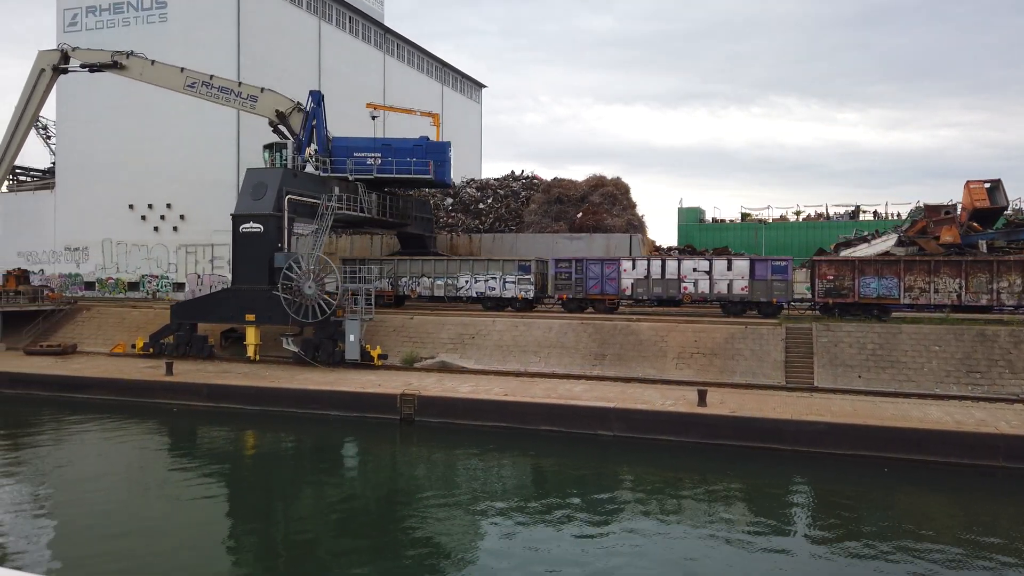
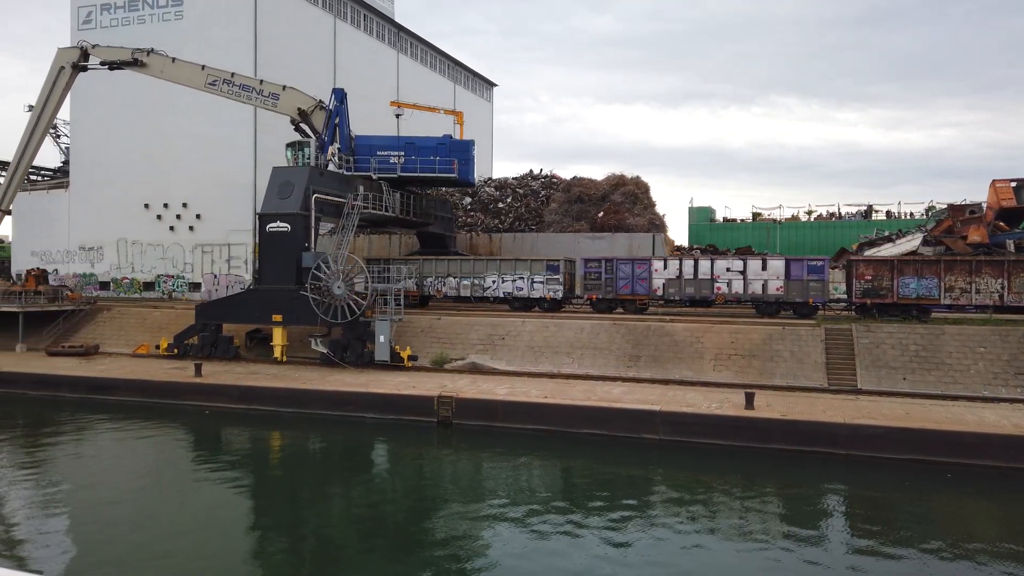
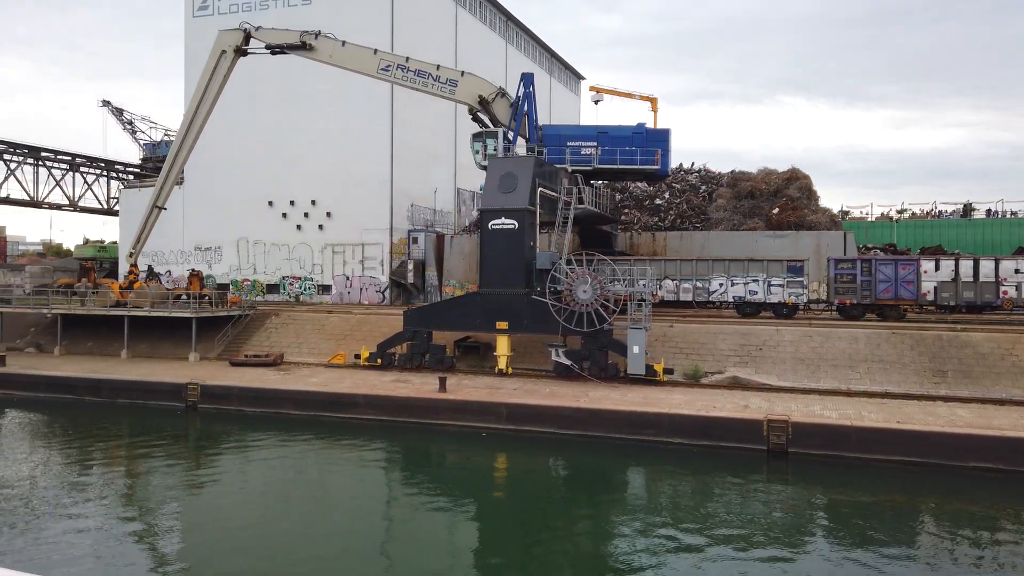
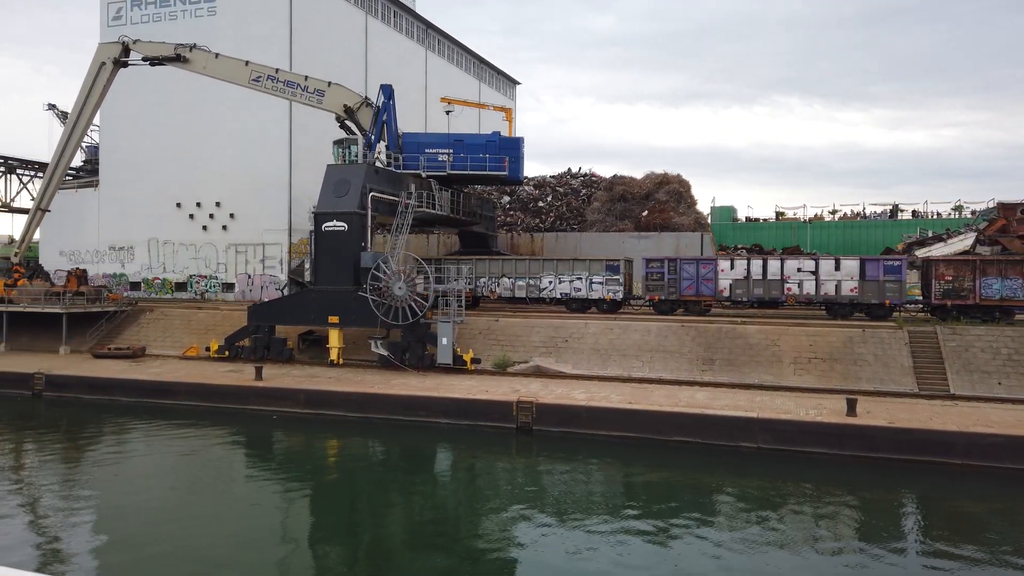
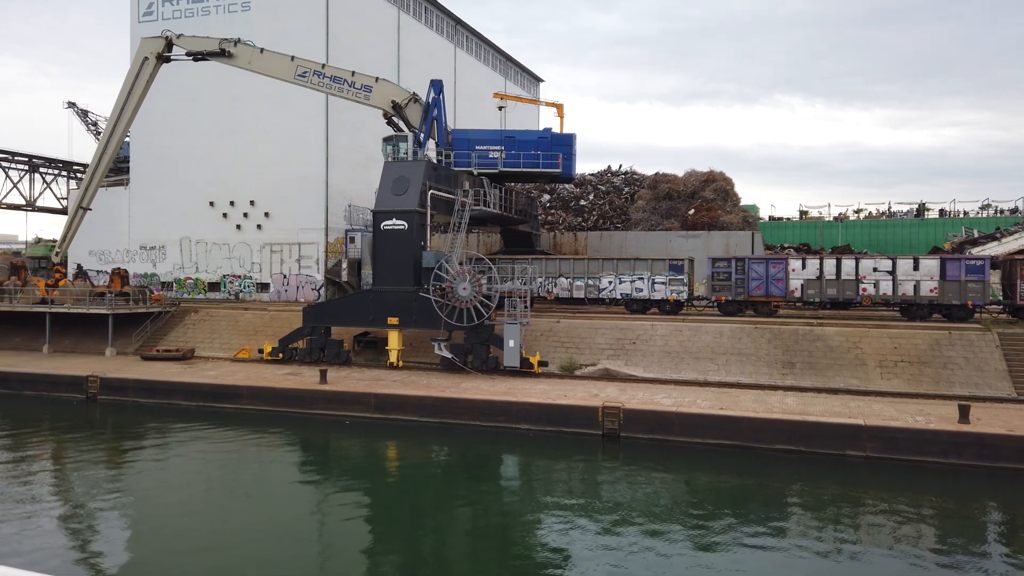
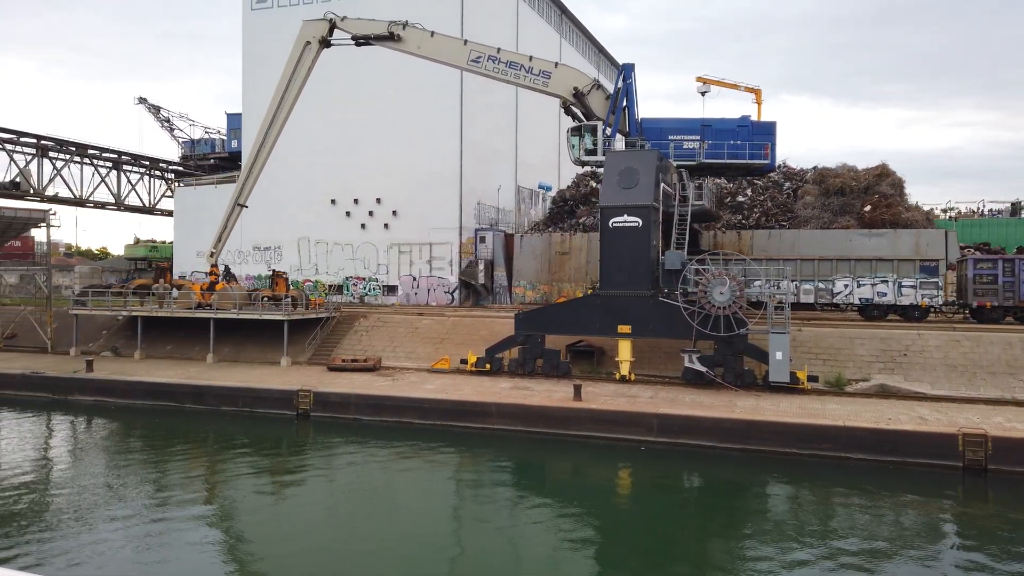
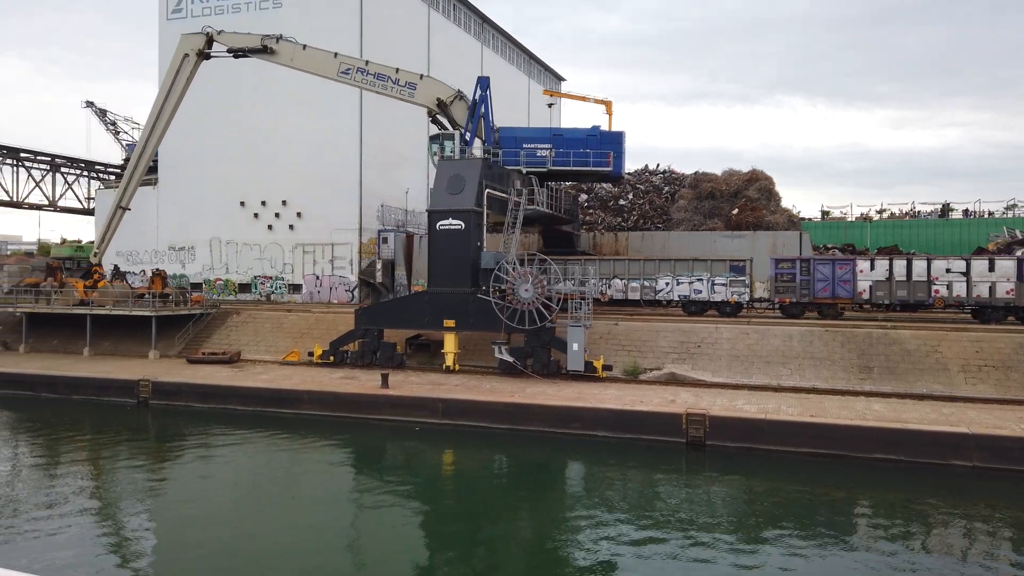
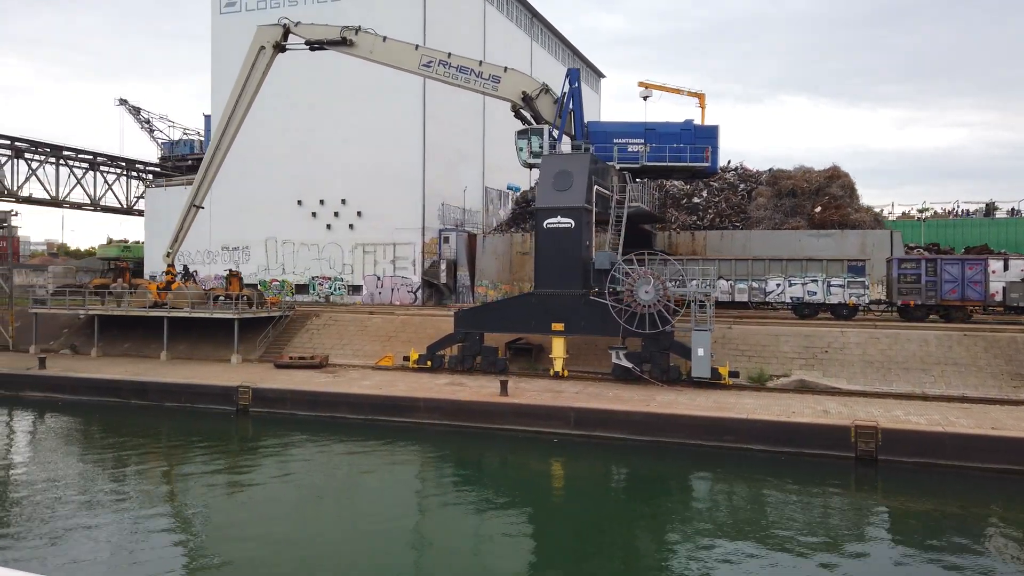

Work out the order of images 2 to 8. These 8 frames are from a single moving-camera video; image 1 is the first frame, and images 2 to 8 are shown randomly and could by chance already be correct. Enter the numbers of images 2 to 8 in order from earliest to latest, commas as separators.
2, 4, 5, 7, 3, 8, 6
